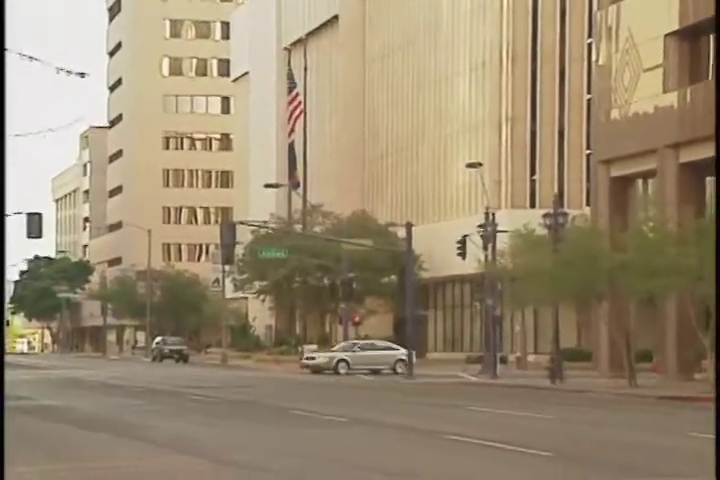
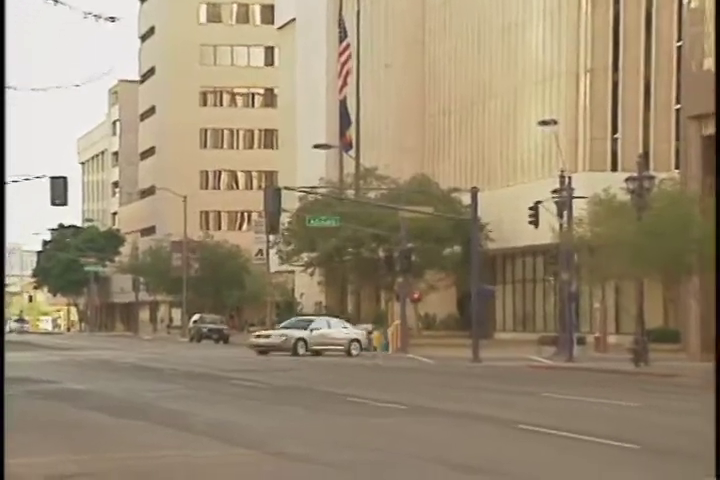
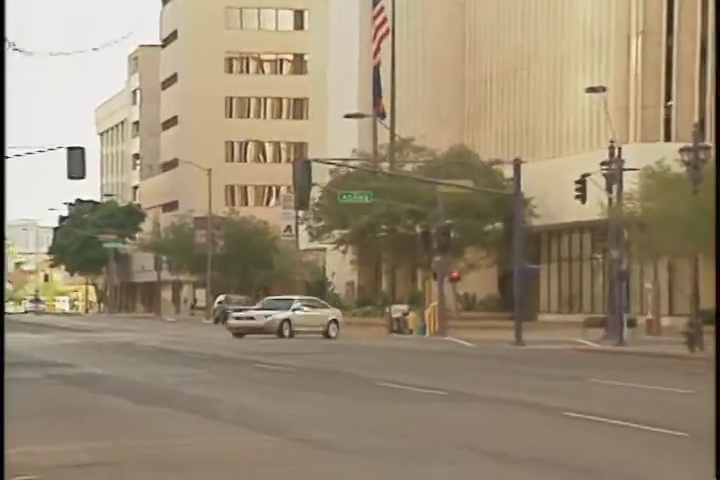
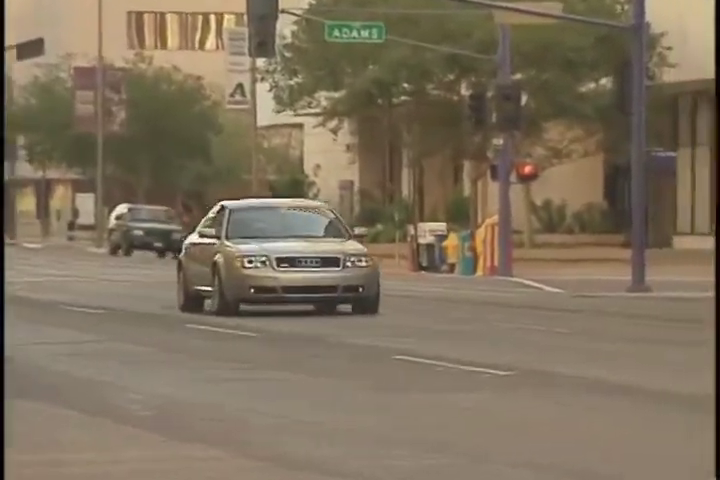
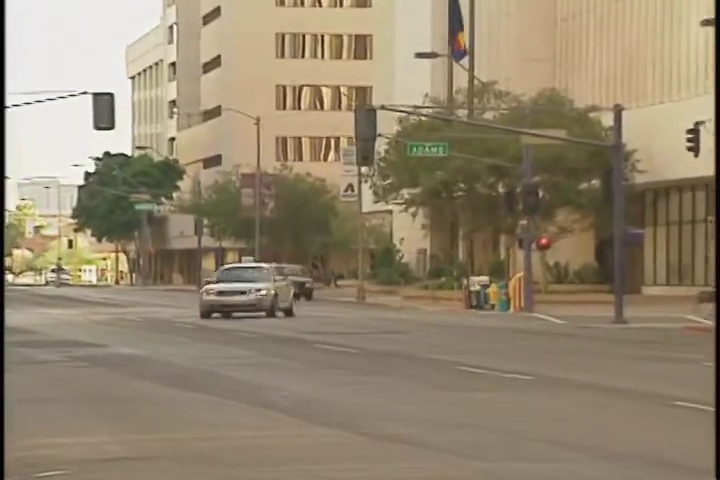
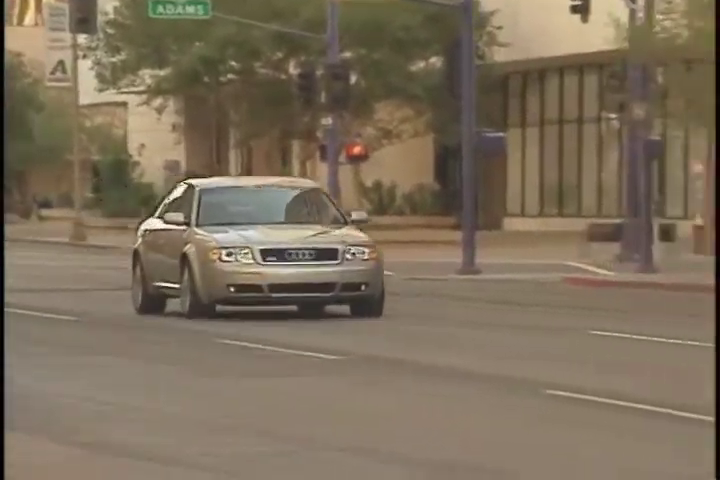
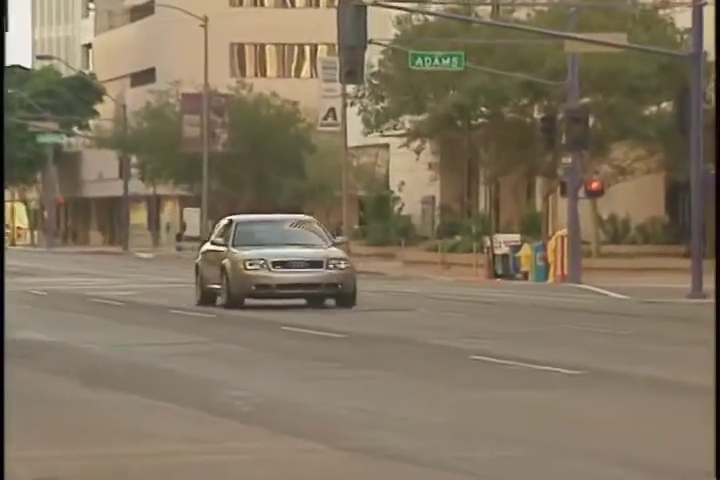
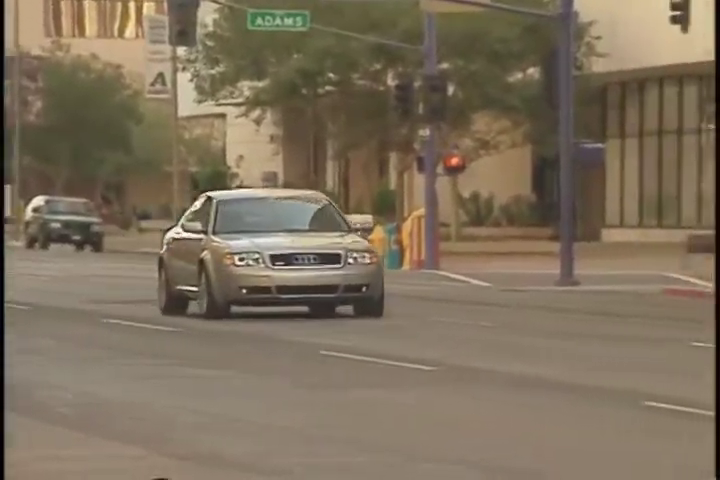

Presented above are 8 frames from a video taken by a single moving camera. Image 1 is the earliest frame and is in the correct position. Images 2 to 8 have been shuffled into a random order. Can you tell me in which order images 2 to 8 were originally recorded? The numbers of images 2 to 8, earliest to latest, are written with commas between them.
2, 3, 5, 7, 4, 8, 6
